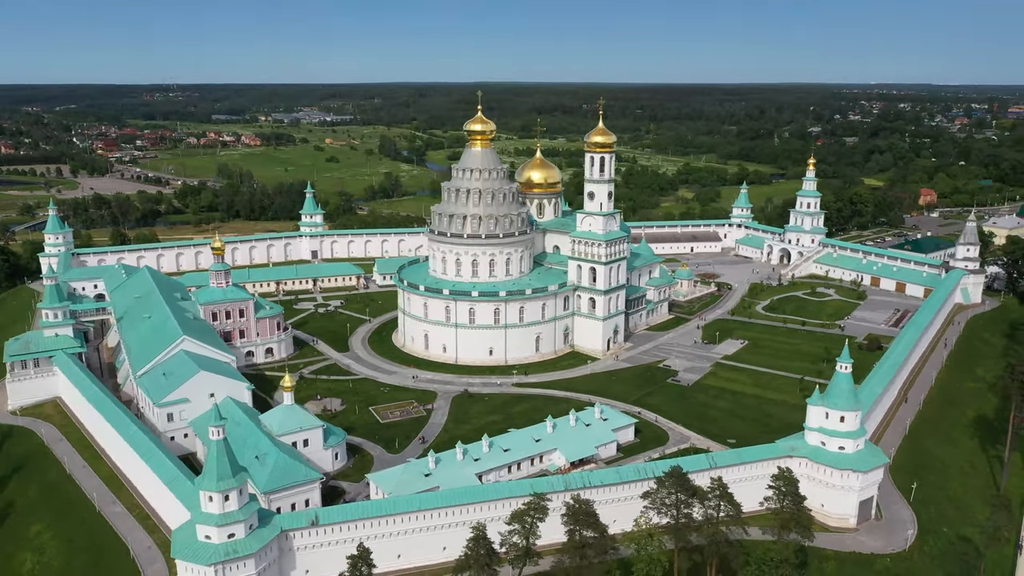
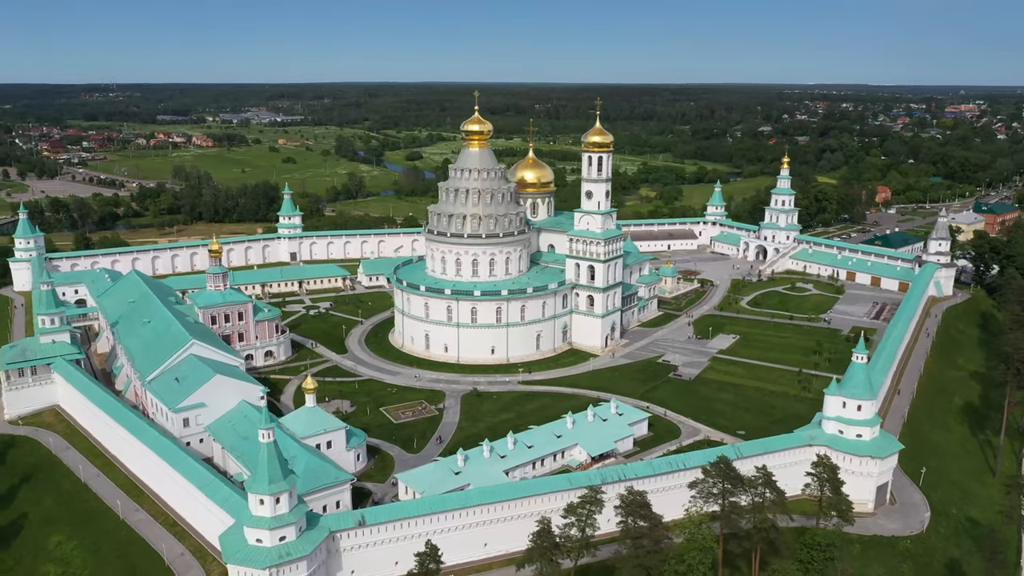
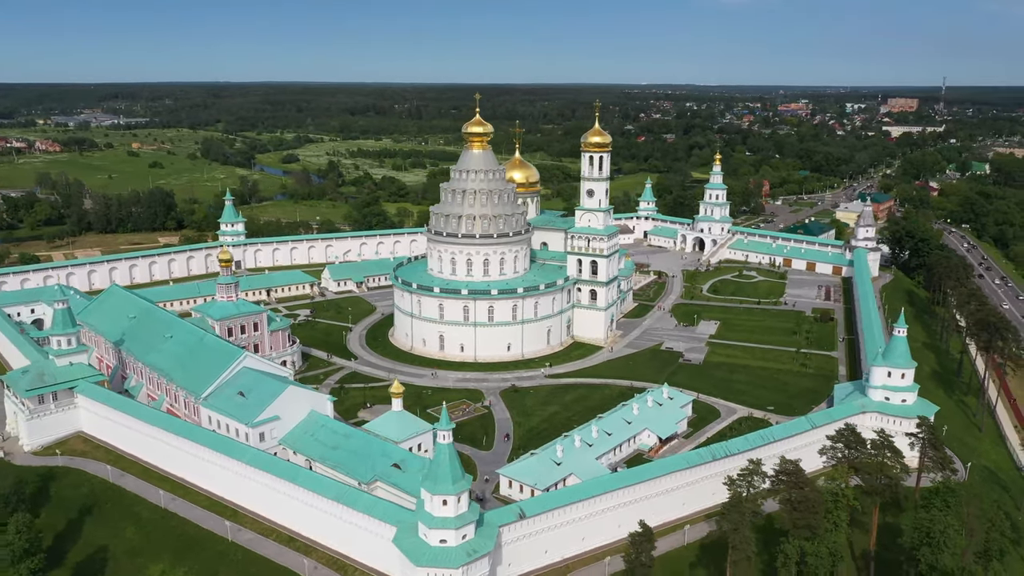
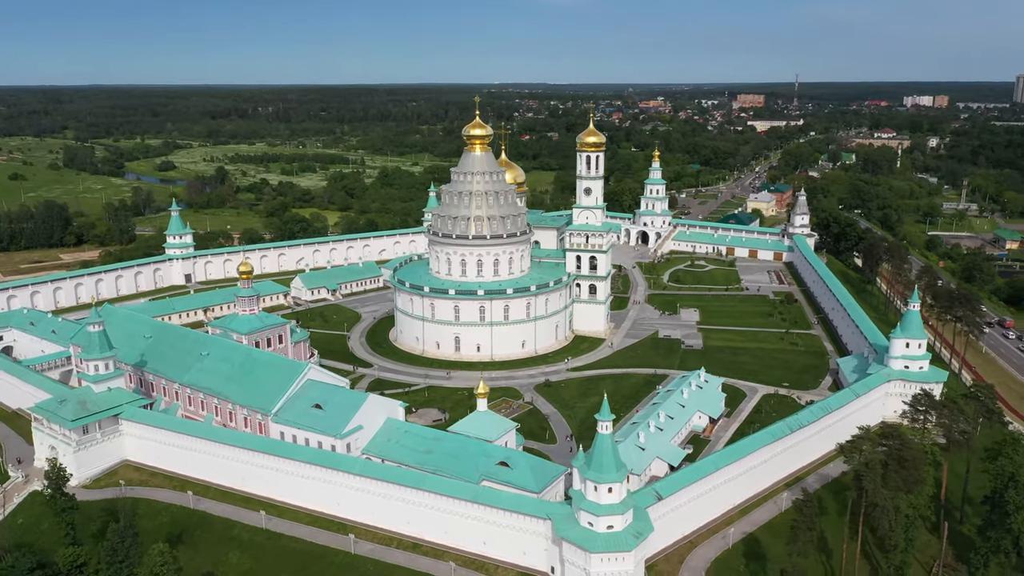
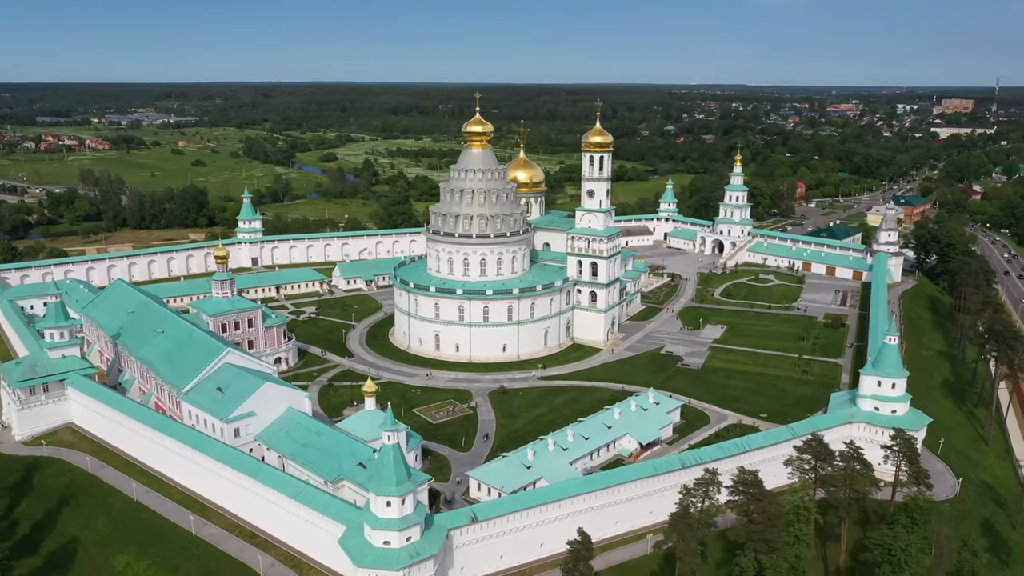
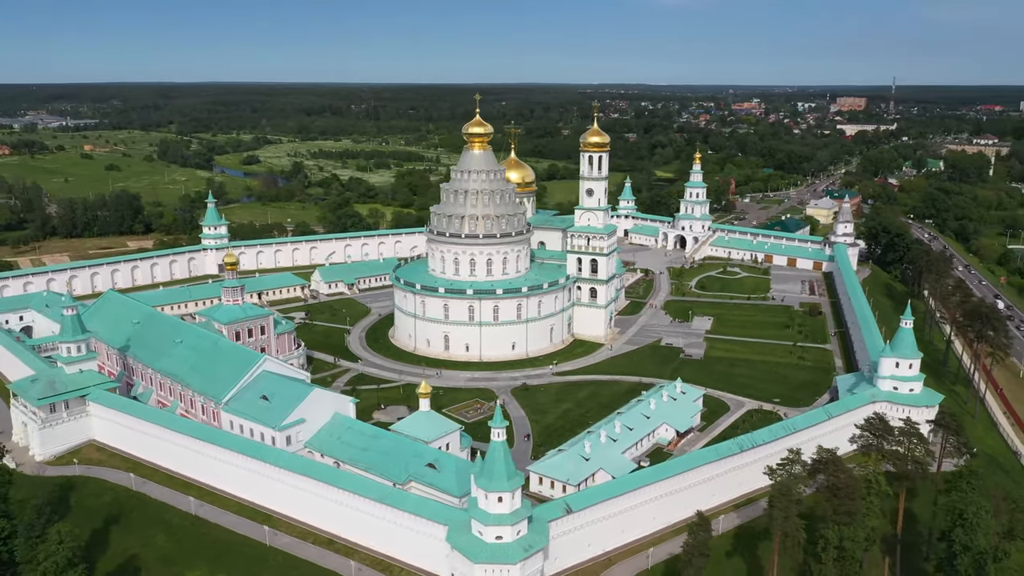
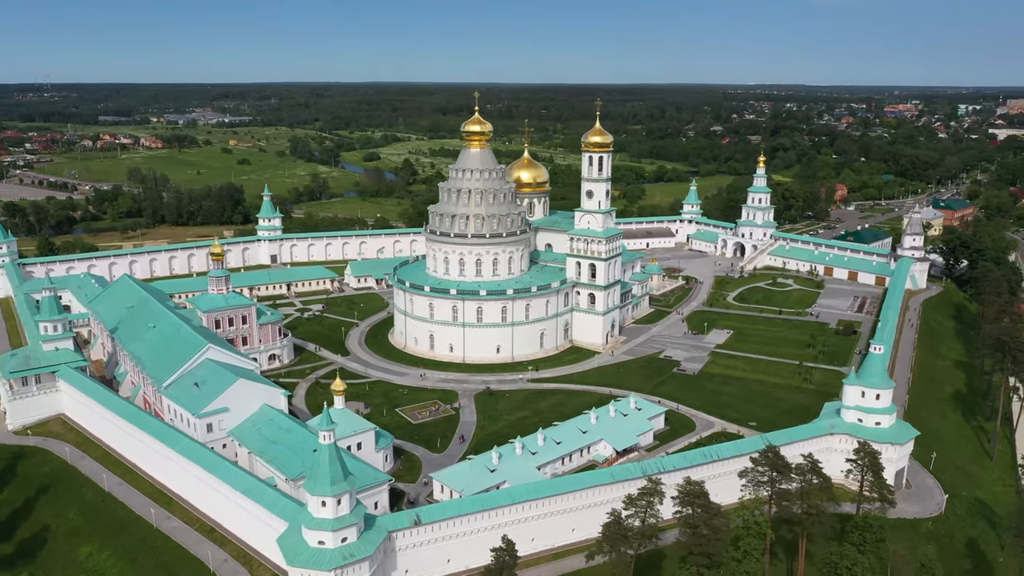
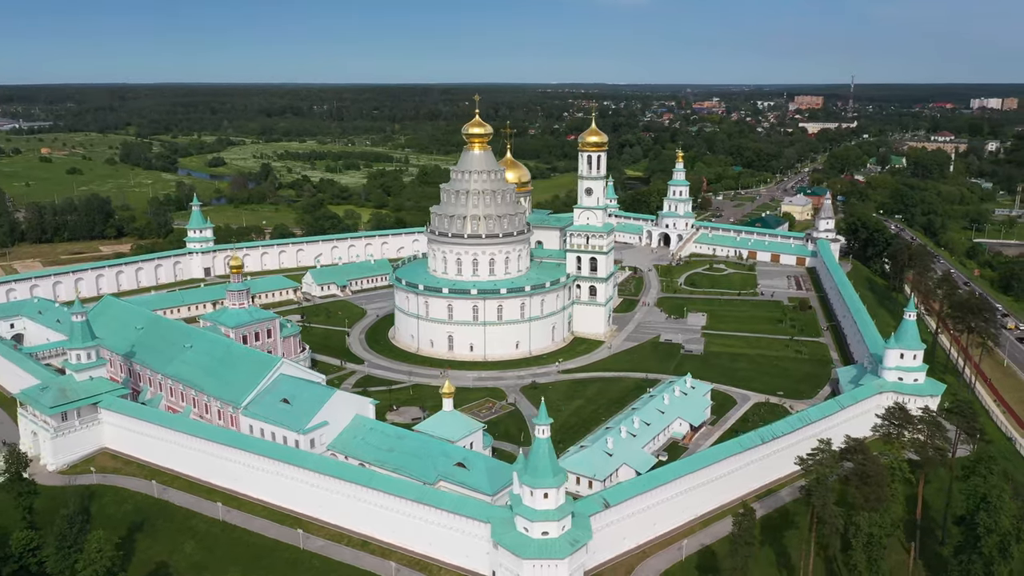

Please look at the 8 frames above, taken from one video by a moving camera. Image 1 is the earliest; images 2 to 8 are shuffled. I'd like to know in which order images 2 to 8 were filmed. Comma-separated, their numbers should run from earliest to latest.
2, 7, 5, 3, 6, 8, 4
